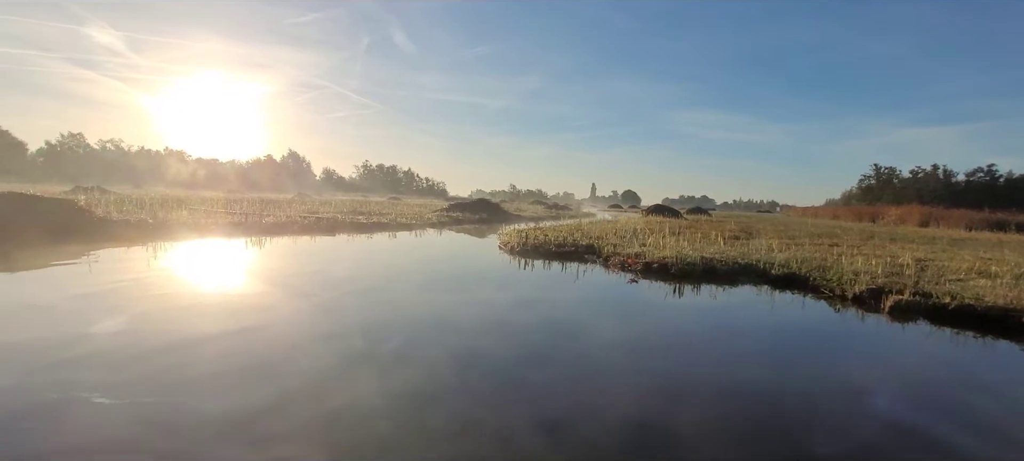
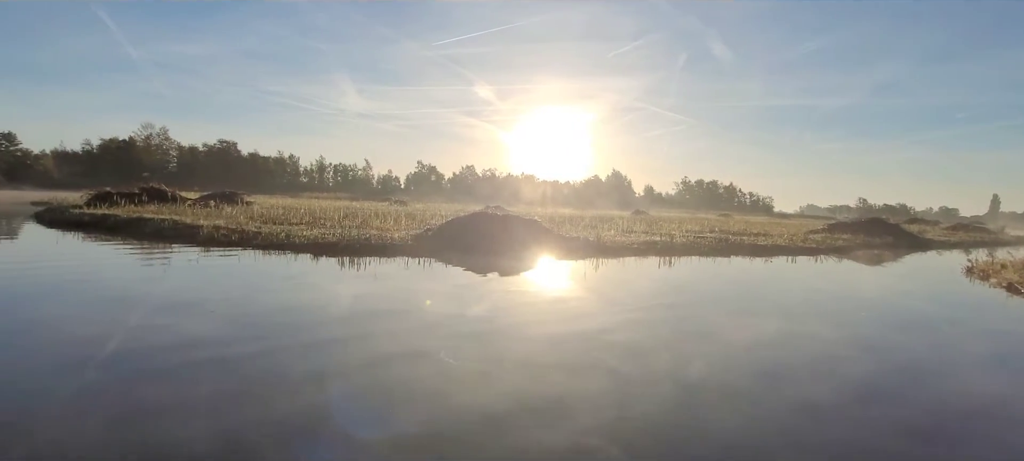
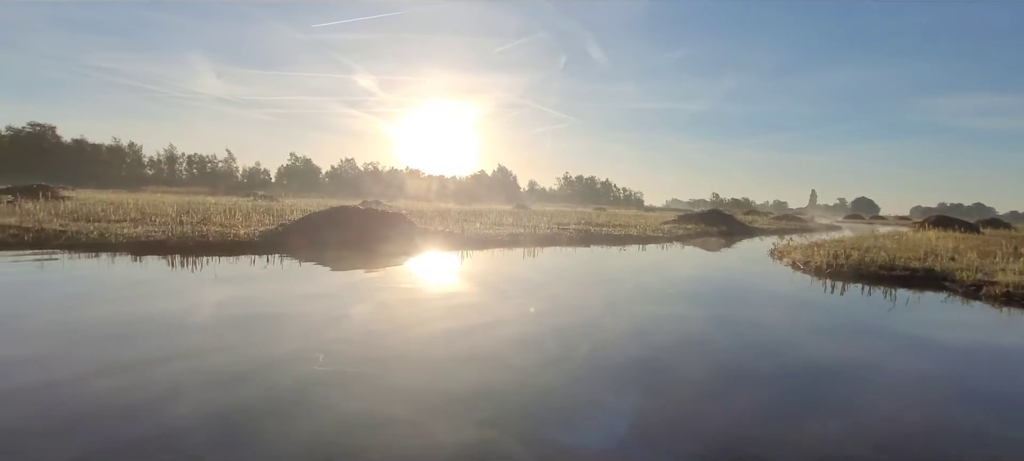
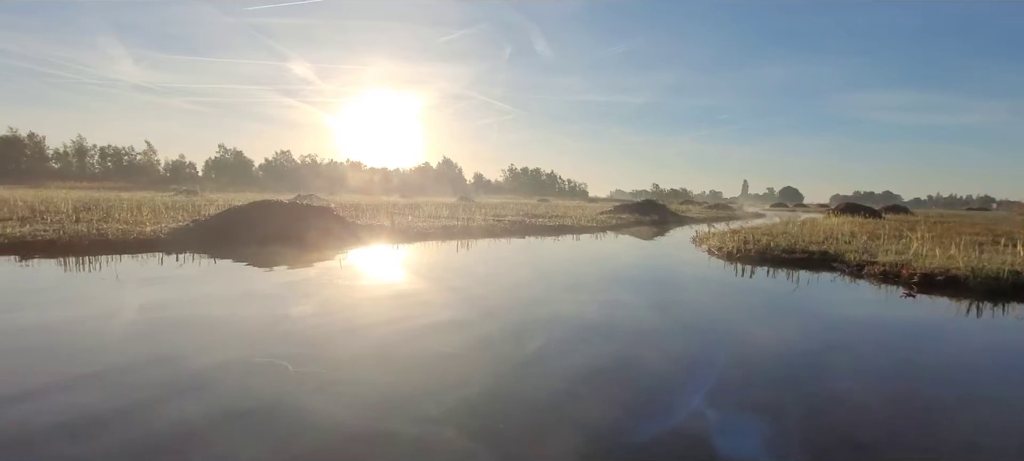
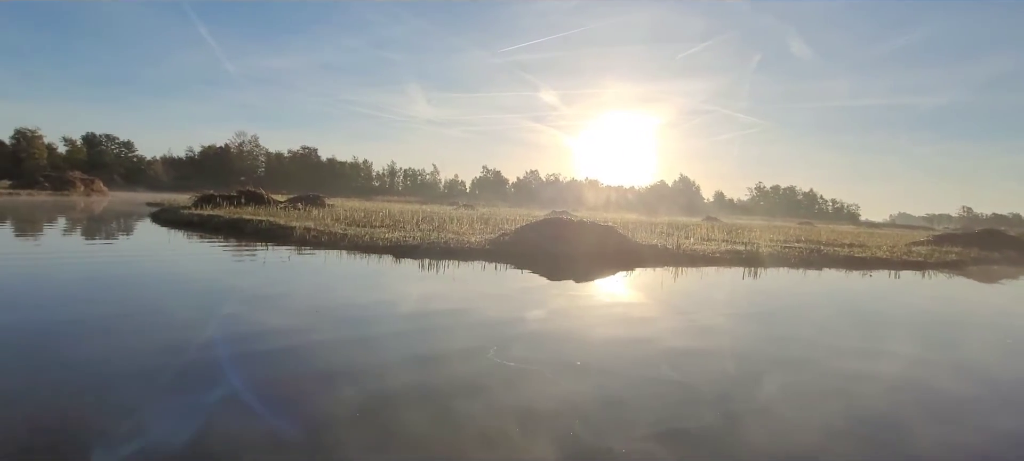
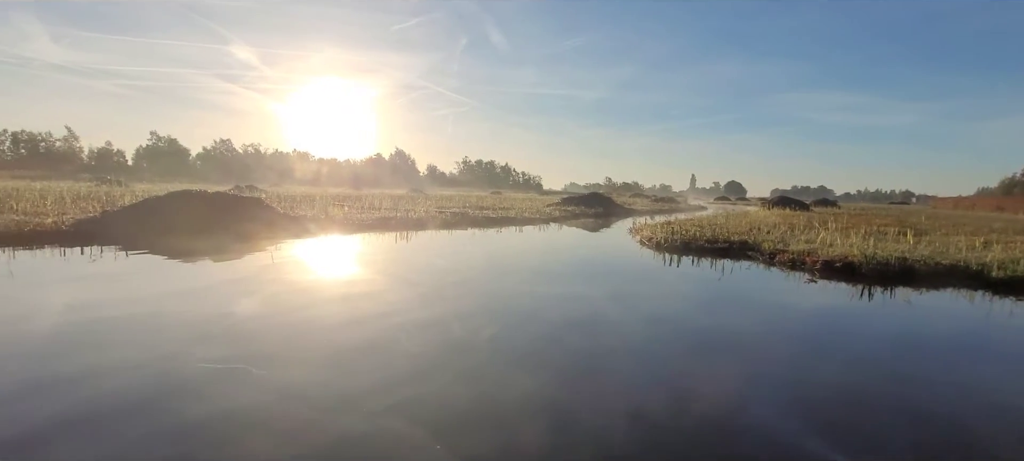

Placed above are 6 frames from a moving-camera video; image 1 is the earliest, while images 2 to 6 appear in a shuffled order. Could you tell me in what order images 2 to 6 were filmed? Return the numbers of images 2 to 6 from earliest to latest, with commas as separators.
6, 4, 3, 2, 5
